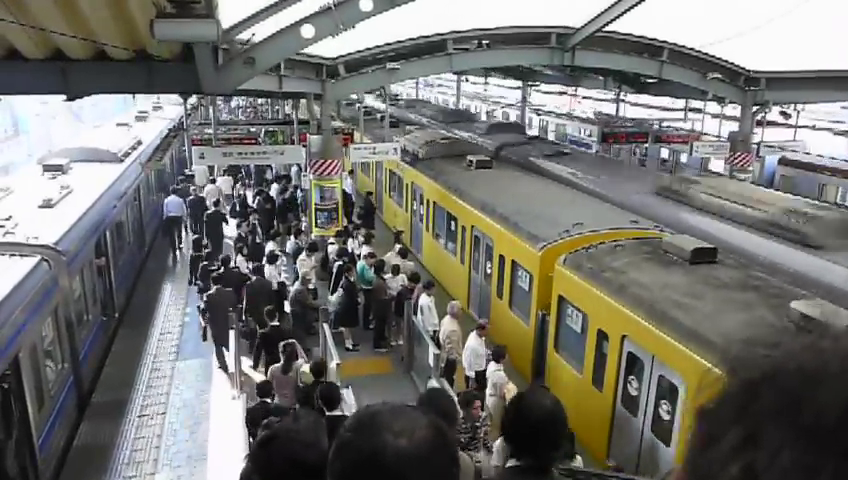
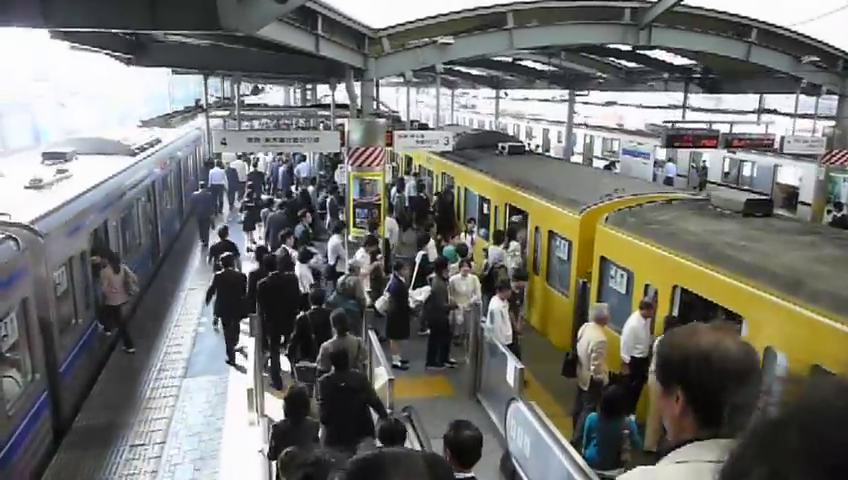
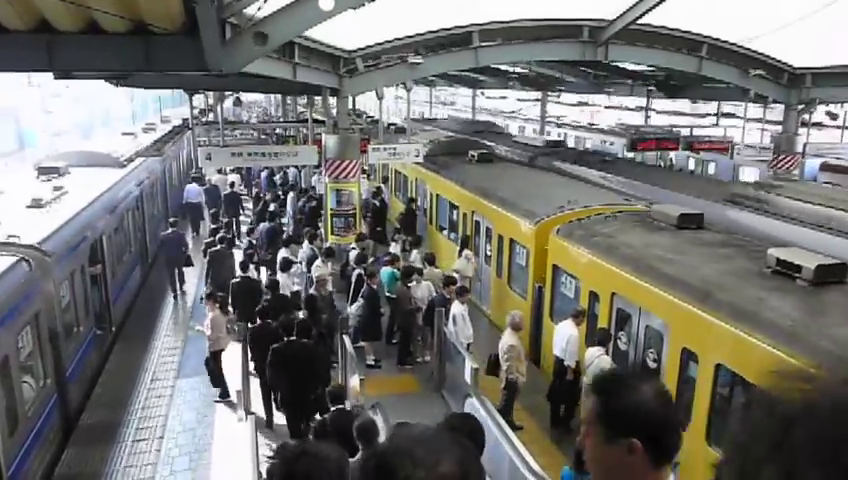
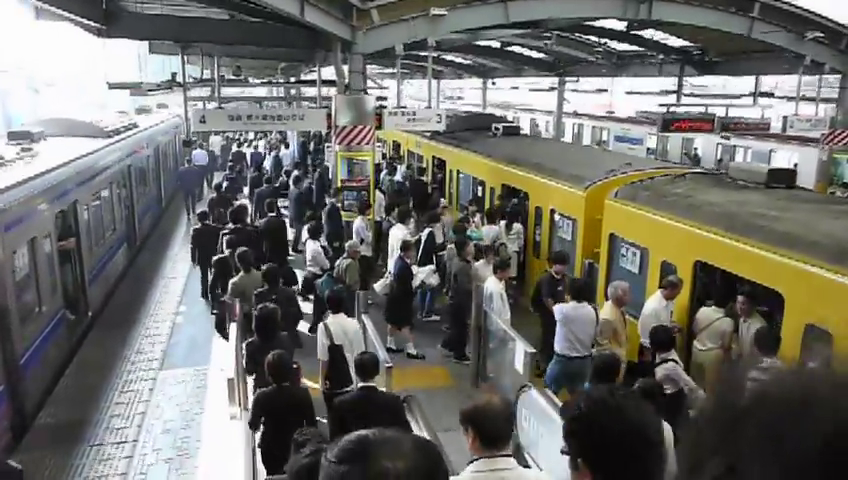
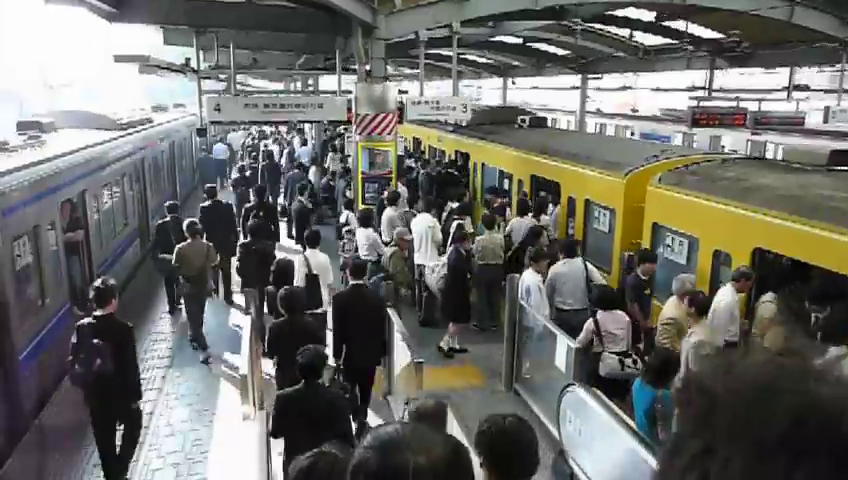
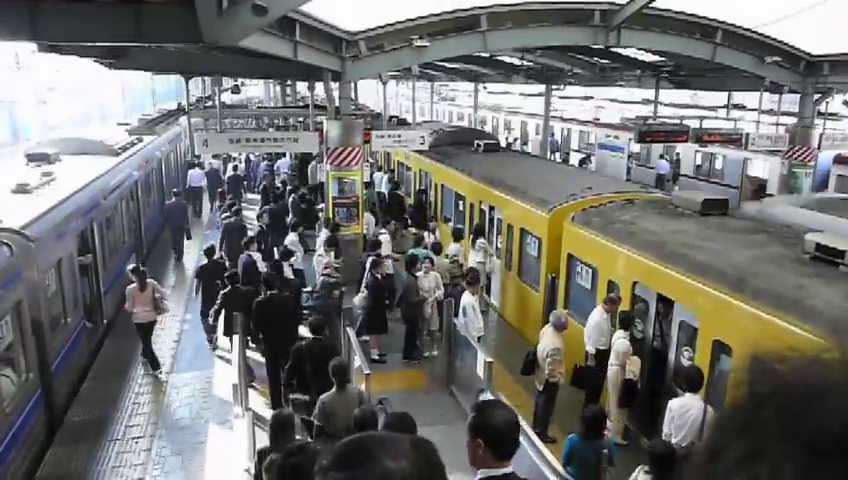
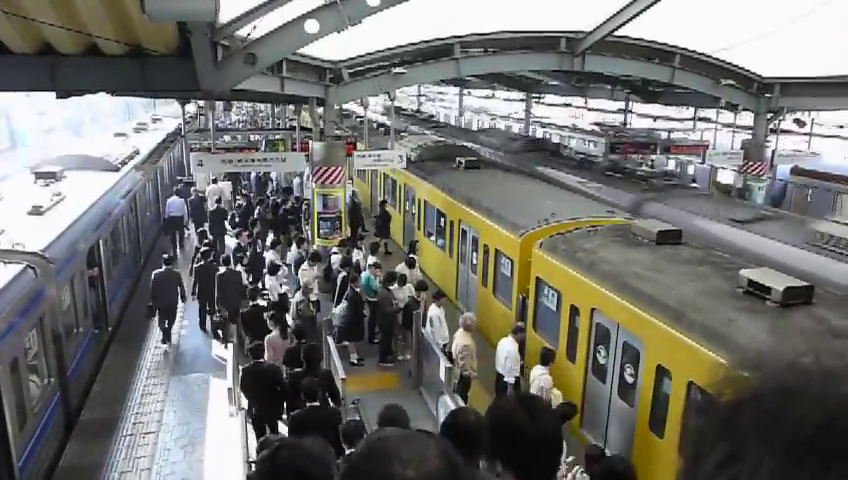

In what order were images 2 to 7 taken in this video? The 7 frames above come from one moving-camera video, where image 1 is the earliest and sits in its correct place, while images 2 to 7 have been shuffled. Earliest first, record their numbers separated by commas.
7, 3, 6, 2, 4, 5
